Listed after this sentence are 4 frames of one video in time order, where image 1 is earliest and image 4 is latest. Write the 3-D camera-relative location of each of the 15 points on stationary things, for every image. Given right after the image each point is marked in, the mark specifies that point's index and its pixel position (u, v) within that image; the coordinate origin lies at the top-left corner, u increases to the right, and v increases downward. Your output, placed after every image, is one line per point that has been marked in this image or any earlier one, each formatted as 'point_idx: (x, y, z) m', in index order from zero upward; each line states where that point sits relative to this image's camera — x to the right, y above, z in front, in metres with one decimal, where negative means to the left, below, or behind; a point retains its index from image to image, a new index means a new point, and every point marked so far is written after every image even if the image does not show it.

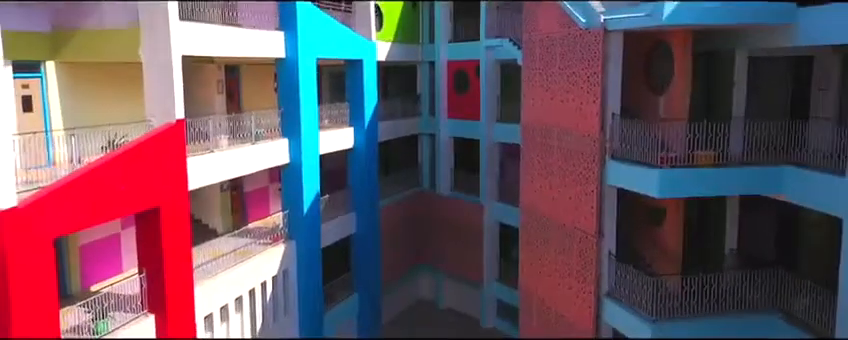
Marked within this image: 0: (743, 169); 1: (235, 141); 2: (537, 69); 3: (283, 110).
0: (+5.7, 0.0, +10.8) m
1: (-4.5, +0.7, +14.6) m
2: (+2.4, +2.2, +13.0) m
3: (-3.6, +1.6, +15.8) m
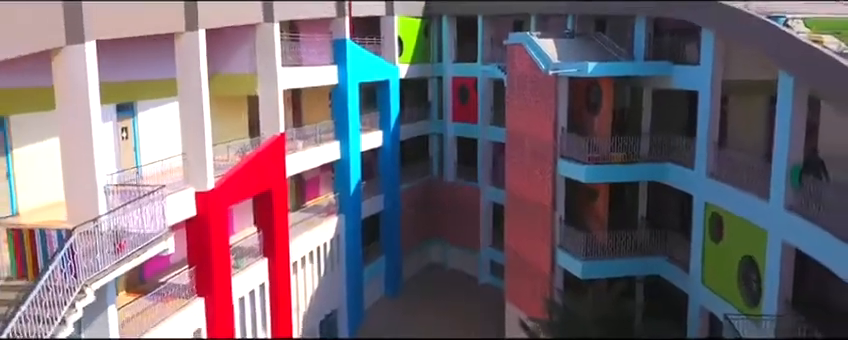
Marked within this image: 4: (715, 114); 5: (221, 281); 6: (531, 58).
0: (+6.1, +0.1, +17.0) m
1: (-4.1, +0.9, +20.8) m
2: (+2.9, +2.4, +19.1) m
3: (-3.2, +1.8, +21.9) m
4: (+7.1, +1.4, +14.8) m
5: (-4.9, -2.7, +14.7) m
6: (+3.2, +3.3, +18.1) m
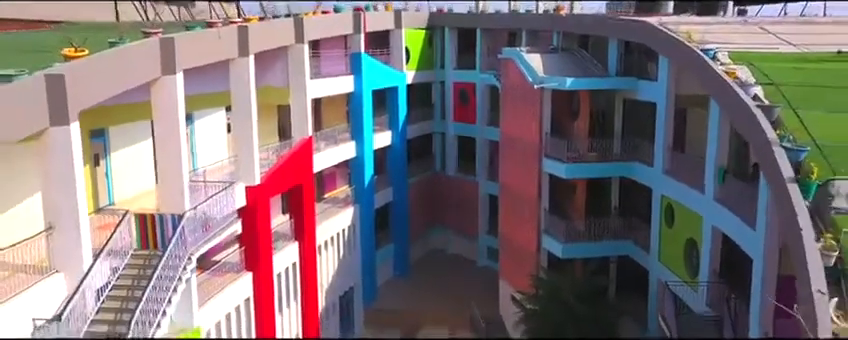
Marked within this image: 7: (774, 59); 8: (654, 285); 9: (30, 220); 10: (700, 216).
0: (+6.3, +0.2, +20.3) m
1: (-3.9, +1.0, +24.1) m
2: (+3.0, +2.5, +22.4) m
3: (-3.0, +2.0, +25.2) m
4: (+7.3, +1.4, +18.1) m
5: (-4.7, -2.6, +18.0) m
6: (+3.4, +3.4, +21.3) m
7: (+8.3, +2.6, +14.4) m
8: (+6.9, -3.5, +18.3) m
9: (-8.6, -1.0, +13.5) m
10: (+7.2, -1.2, +15.9) m
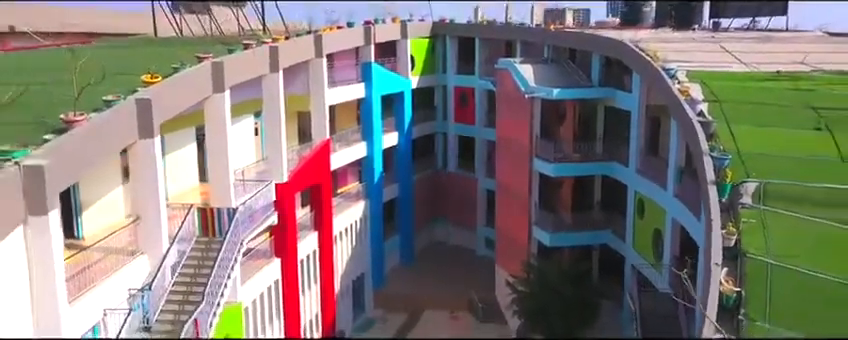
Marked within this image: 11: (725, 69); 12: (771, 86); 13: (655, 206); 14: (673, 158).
0: (+6.5, +0.3, +23.1) m
1: (-3.7, +1.1, +26.8) m
2: (+3.2, +2.5, +25.1) m
3: (-2.8, +2.1, +27.9) m
4: (+7.5, +1.5, +20.8) m
5: (-4.5, -2.6, +20.8) m
6: (+3.6, +3.5, +24.1) m
7: (+8.5, +2.6, +17.2) m
8: (+7.1, -3.5, +21.1) m
9: (-8.5, -1.1, +16.3) m
10: (+7.4, -1.2, +18.7) m
11: (+8.9, +3.0, +18.0) m
12: (+9.5, +2.3, +16.6) m
13: (+7.4, -1.2, +19.5) m
14: (+7.3, +0.4, +17.7) m
